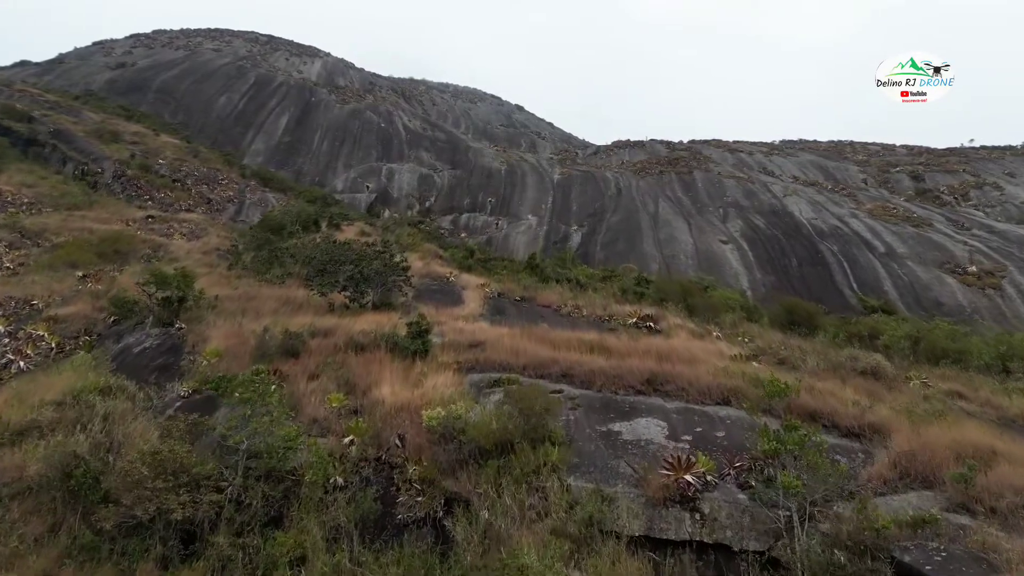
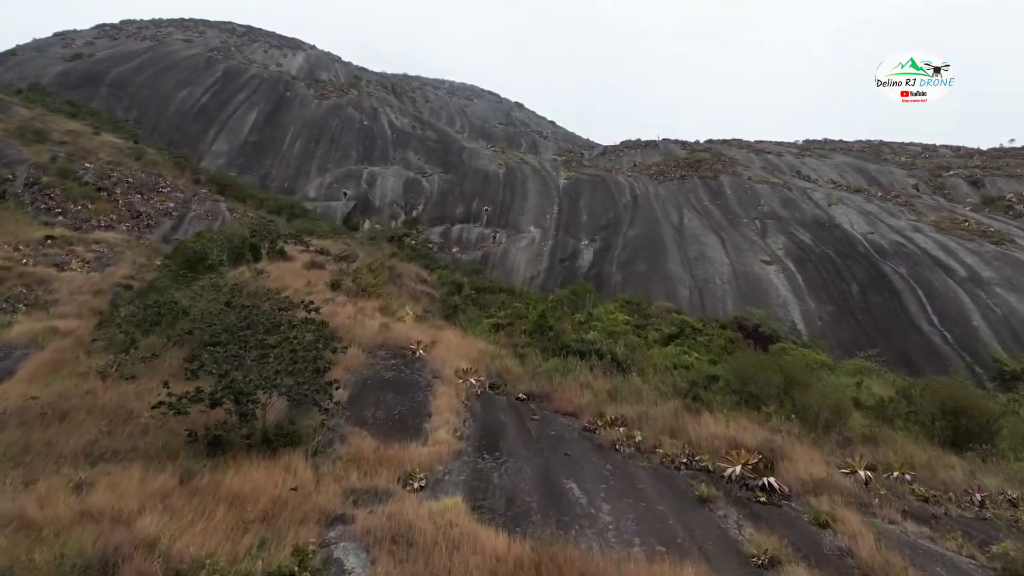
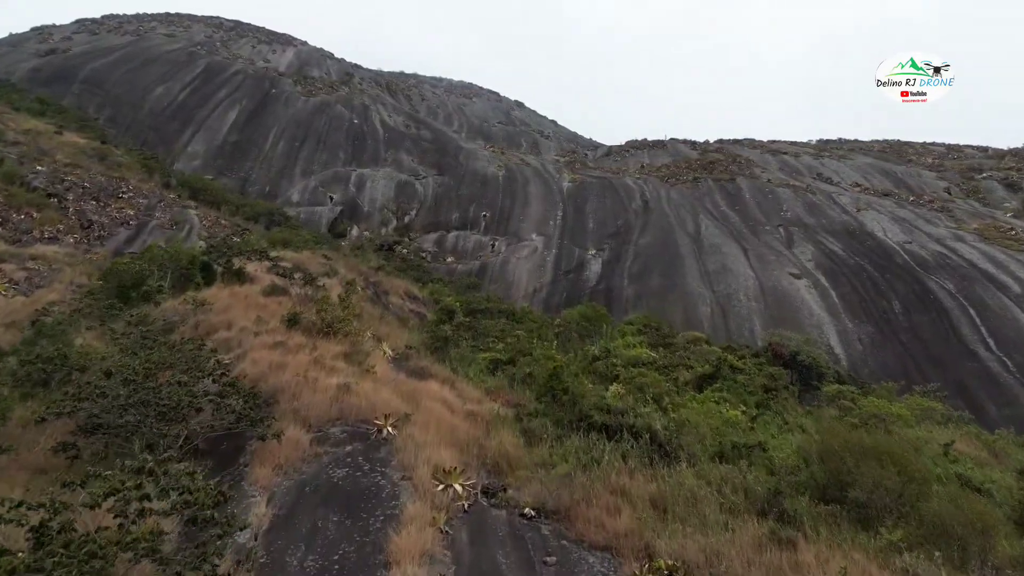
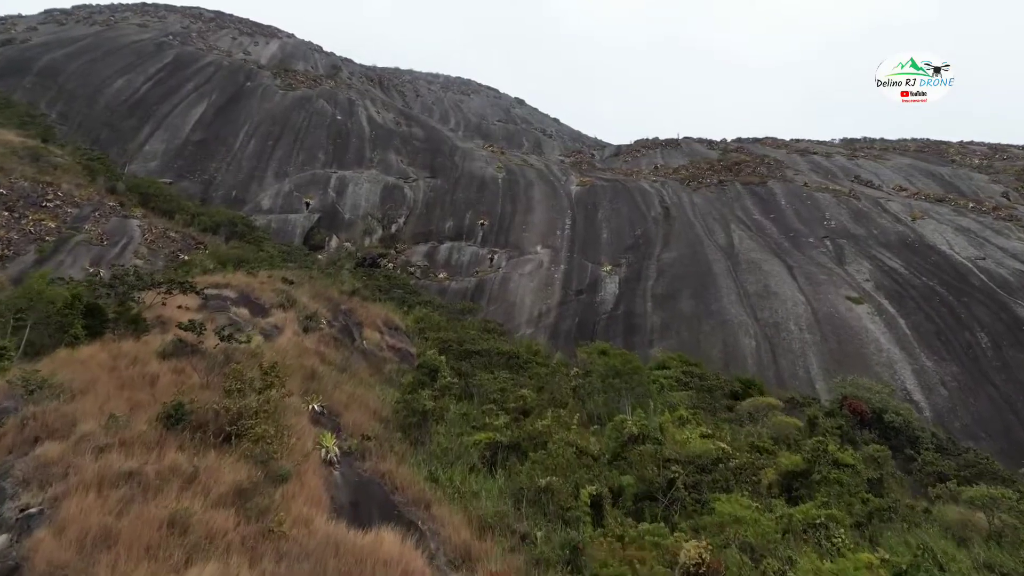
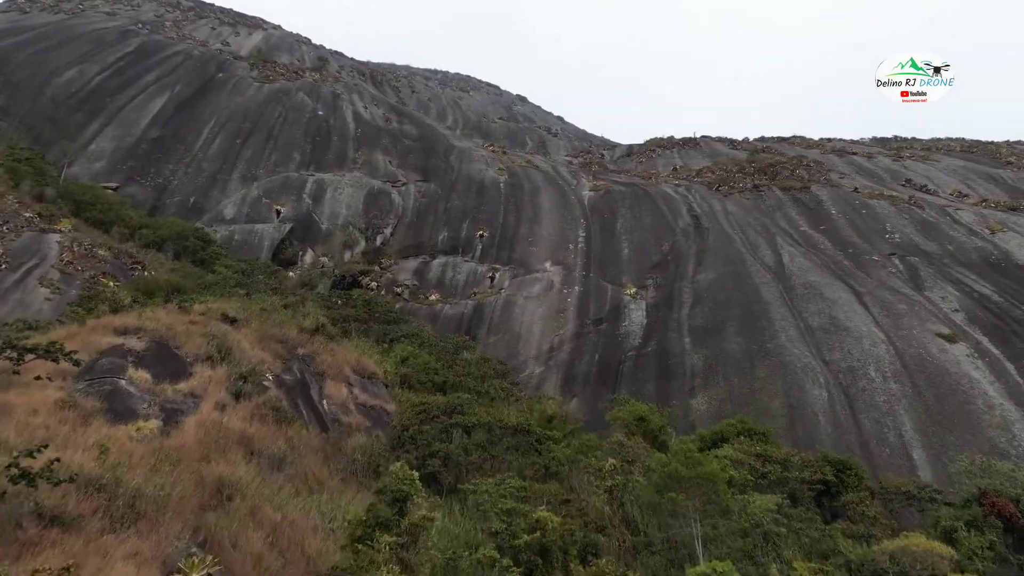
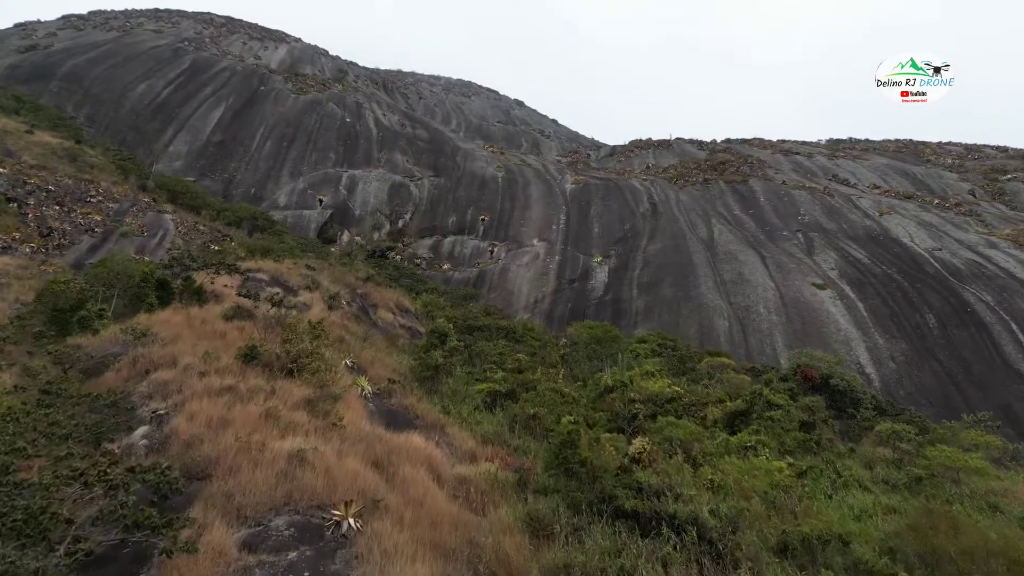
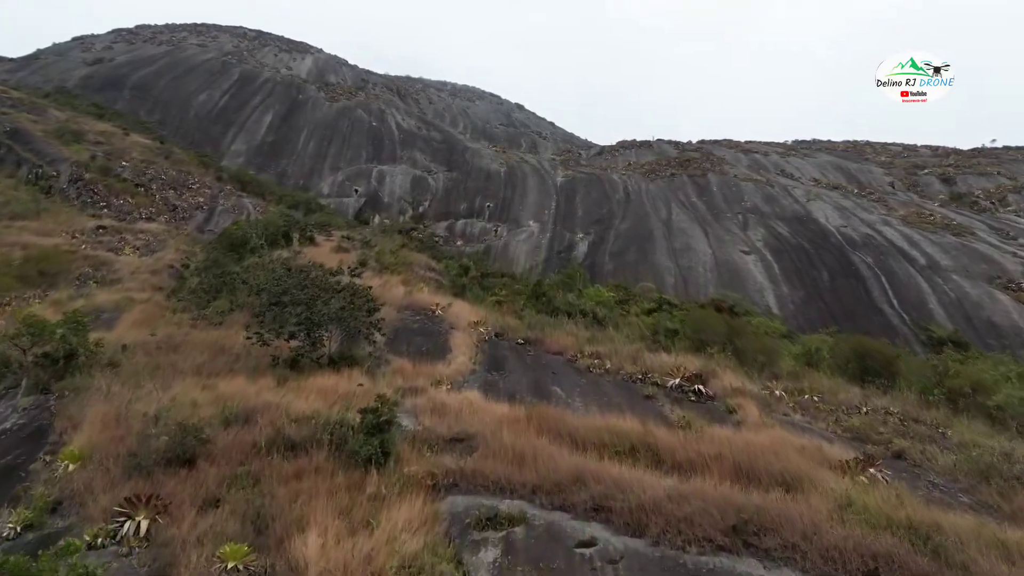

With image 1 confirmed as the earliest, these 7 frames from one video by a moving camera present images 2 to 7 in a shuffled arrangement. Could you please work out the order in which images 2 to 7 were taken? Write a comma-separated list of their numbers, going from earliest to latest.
7, 2, 3, 6, 4, 5
